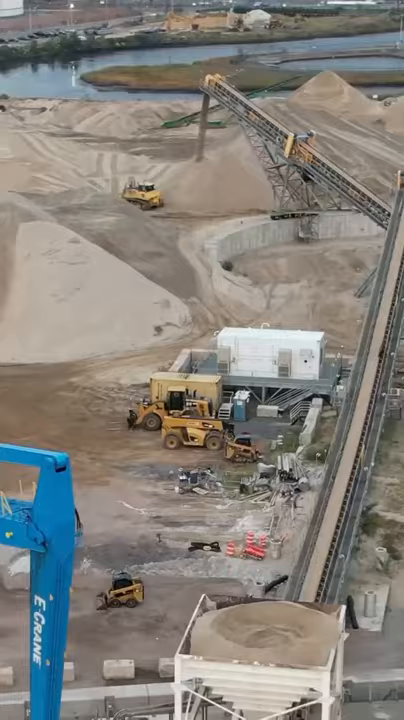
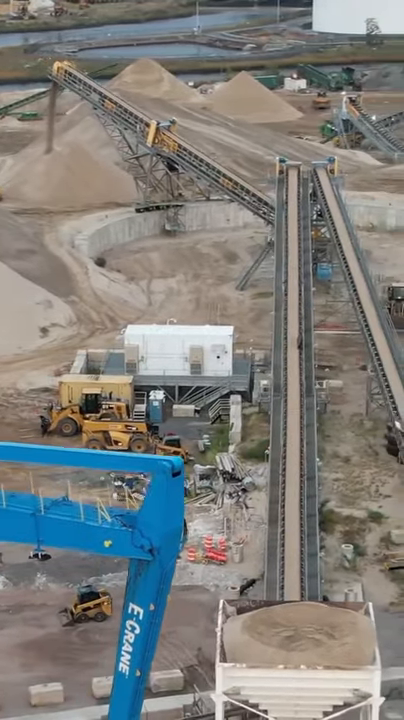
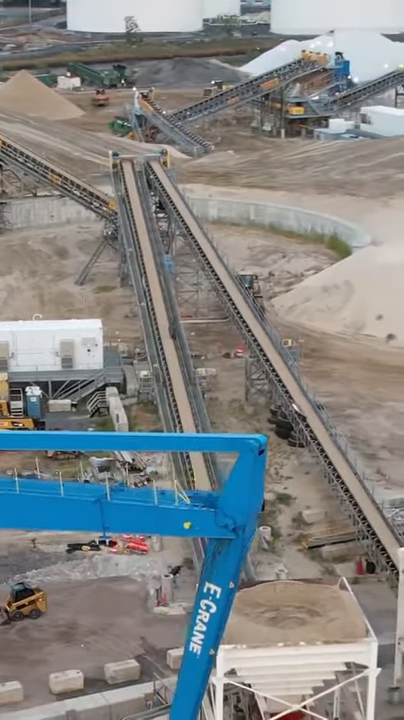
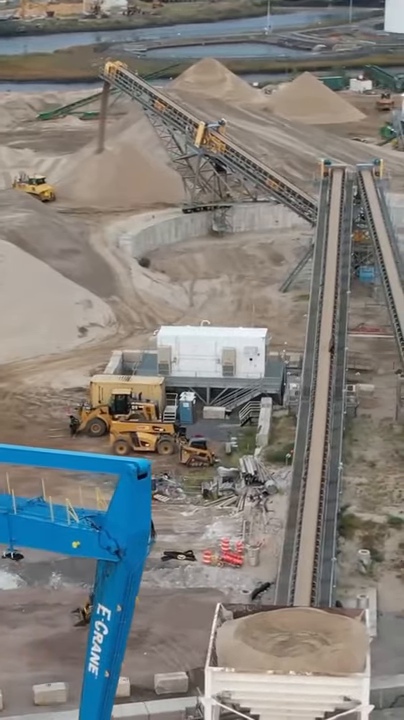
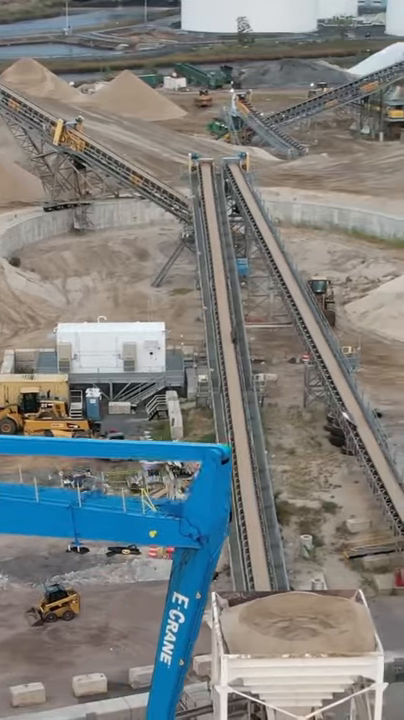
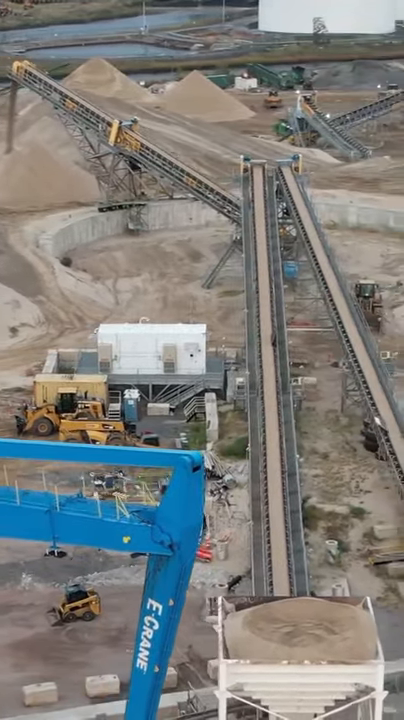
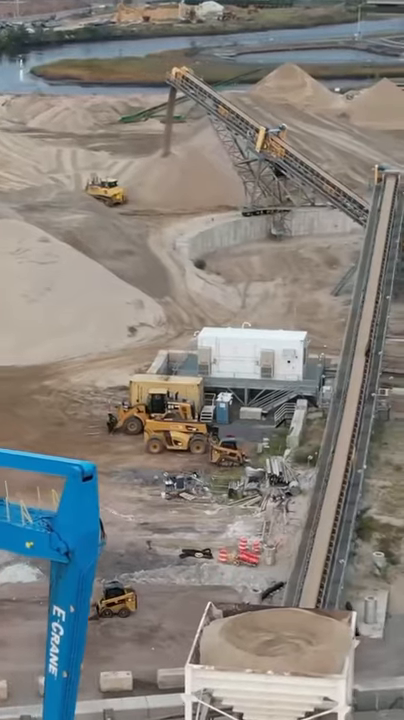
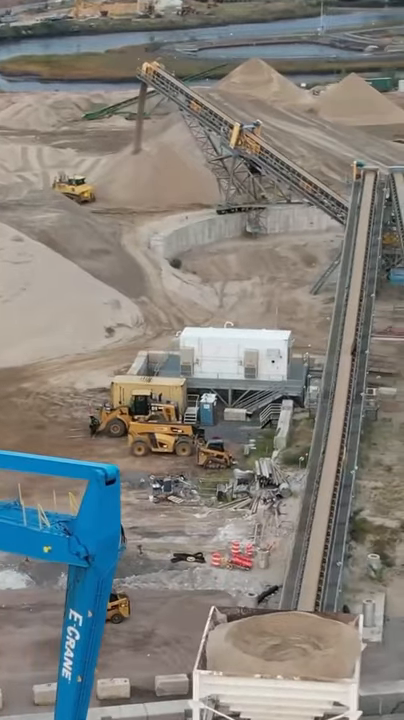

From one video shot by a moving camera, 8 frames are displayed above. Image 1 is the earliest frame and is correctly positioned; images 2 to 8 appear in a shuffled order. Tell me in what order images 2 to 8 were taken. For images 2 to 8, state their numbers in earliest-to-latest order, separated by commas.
7, 8, 4, 2, 6, 5, 3
